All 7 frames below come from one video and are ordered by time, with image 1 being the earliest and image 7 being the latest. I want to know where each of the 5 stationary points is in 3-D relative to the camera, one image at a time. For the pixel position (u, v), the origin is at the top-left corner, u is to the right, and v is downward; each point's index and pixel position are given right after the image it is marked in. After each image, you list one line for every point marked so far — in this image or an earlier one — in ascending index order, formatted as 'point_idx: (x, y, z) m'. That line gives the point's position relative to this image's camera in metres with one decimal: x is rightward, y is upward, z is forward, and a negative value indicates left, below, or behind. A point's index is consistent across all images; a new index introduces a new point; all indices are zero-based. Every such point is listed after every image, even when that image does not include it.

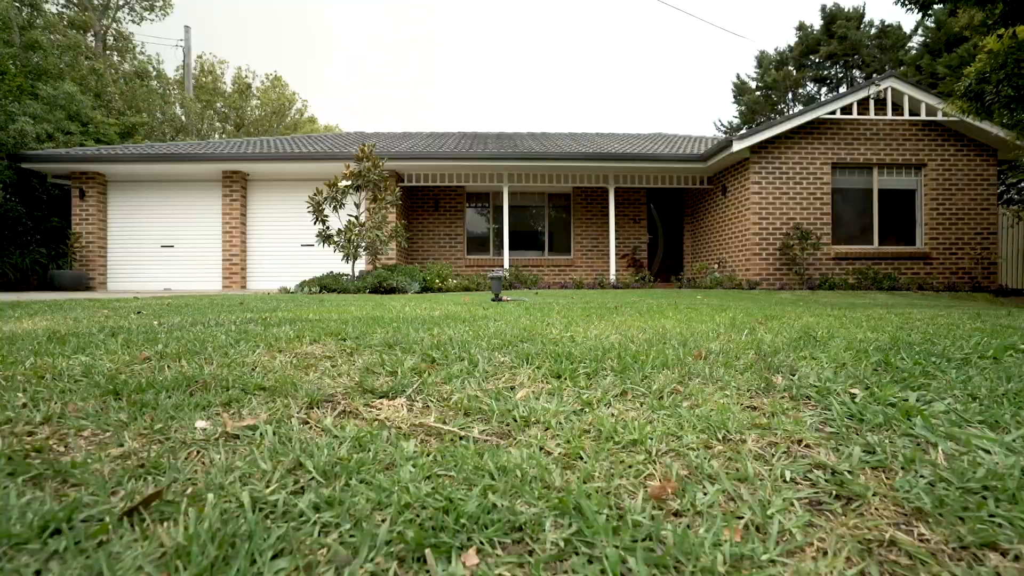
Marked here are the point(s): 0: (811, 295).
0: (+3.8, -0.1, +6.5) m
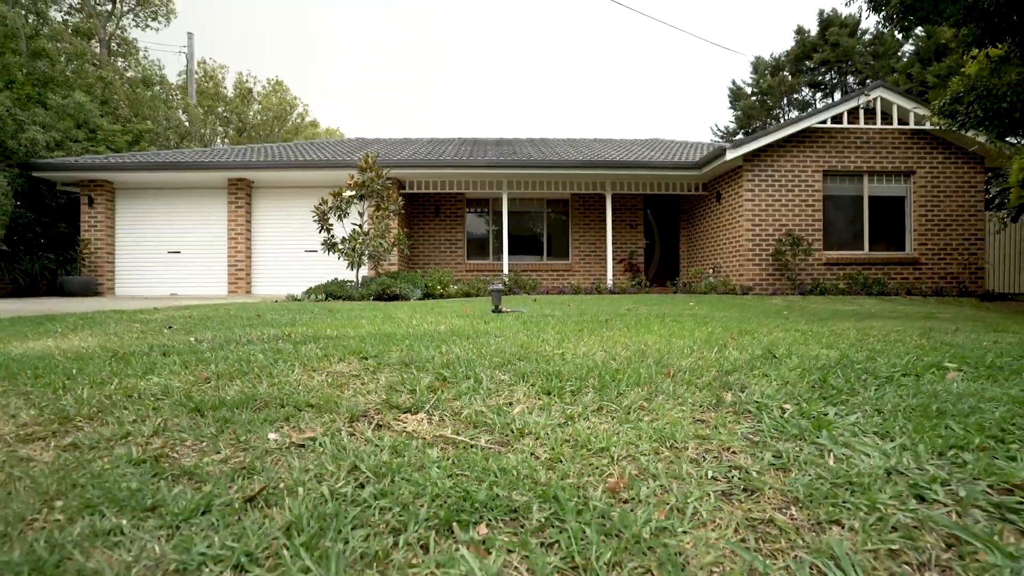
0: (+3.8, -0.2, +6.7) m
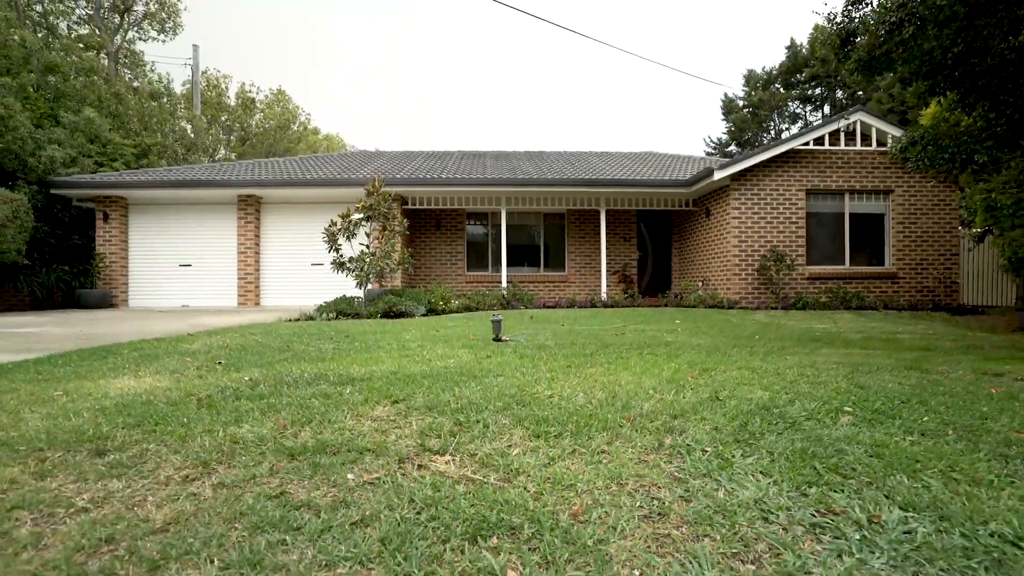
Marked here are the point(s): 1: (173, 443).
0: (+3.7, -0.5, +7.3) m
1: (-1.2, -0.5, +1.8) m
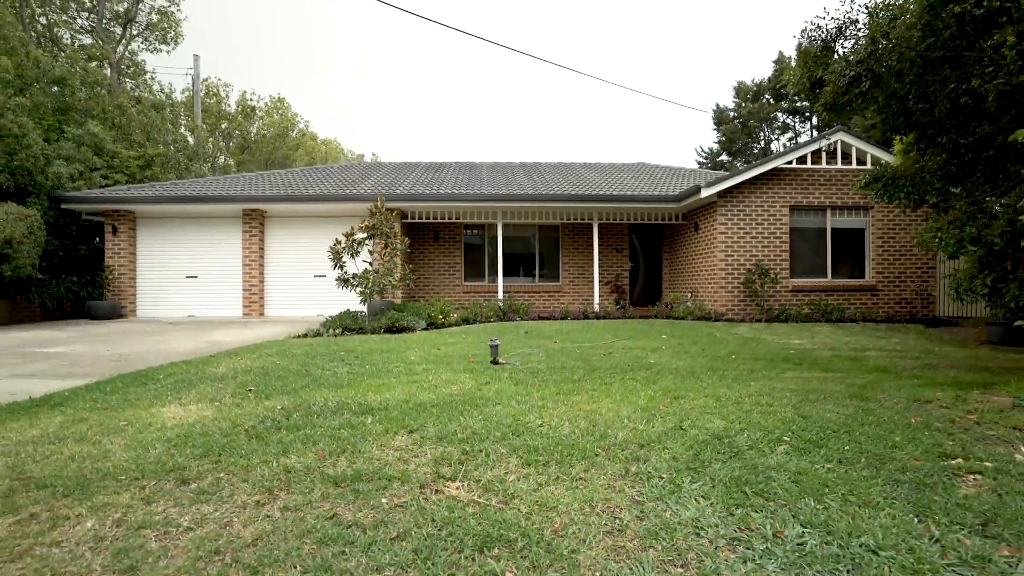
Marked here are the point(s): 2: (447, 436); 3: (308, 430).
0: (+3.7, -0.7, +7.7) m
1: (-1.2, -0.8, +2.2) m
2: (-0.3, -0.8, +2.7) m
3: (-1.1, -0.8, +2.8) m
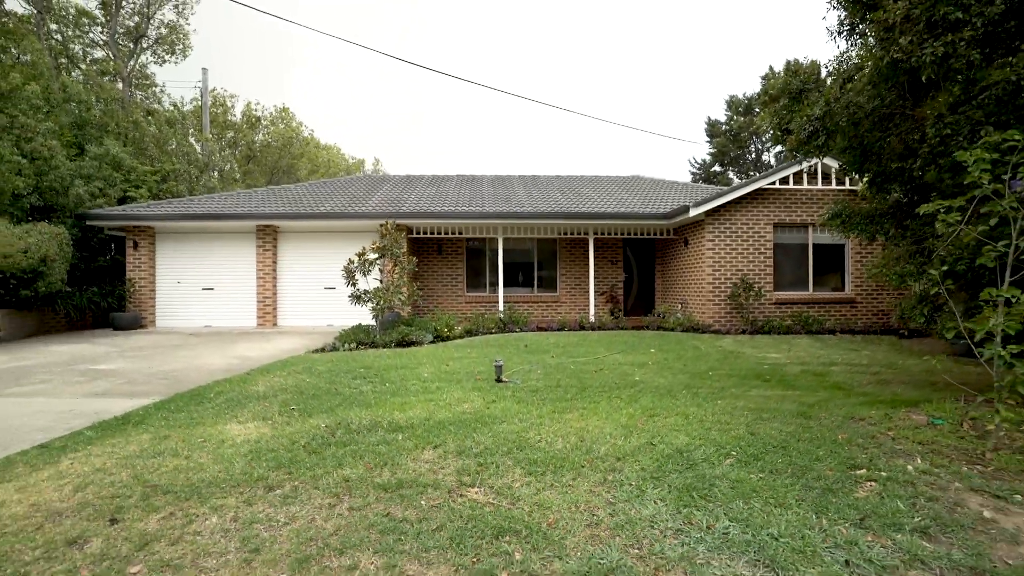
0: (+3.7, -1.0, +8.4) m
1: (-1.1, -1.1, +2.9) m
2: (-0.3, -1.1, +3.4) m
3: (-1.1, -1.1, +3.5) m
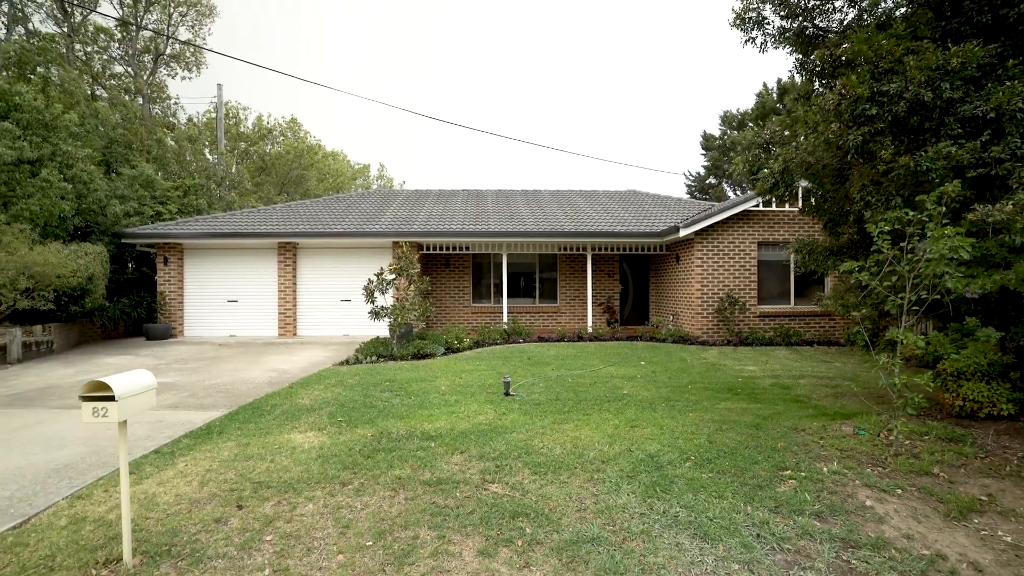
0: (+3.8, -1.4, +9.4) m
1: (-1.1, -1.4, +3.9) m
2: (-0.2, -1.4, +4.4) m
3: (-1.0, -1.4, +4.5) m
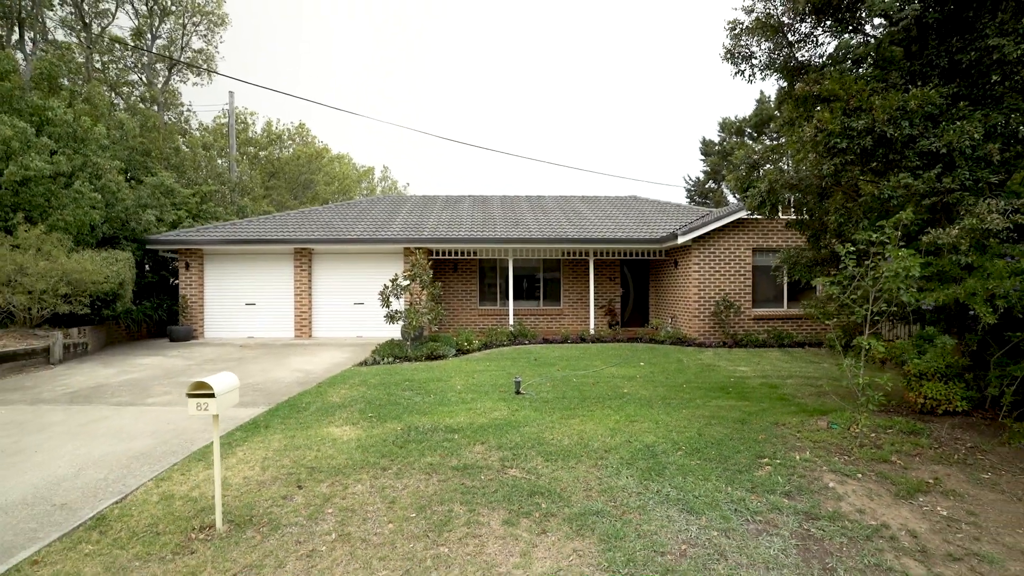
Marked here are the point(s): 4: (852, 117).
0: (+3.9, -1.5, +10.1) m
1: (-0.9, -1.6, +4.5) m
2: (-0.1, -1.5, +5.0) m
3: (-0.9, -1.5, +5.1) m
4: (+3.5, +1.8, +5.3) m
